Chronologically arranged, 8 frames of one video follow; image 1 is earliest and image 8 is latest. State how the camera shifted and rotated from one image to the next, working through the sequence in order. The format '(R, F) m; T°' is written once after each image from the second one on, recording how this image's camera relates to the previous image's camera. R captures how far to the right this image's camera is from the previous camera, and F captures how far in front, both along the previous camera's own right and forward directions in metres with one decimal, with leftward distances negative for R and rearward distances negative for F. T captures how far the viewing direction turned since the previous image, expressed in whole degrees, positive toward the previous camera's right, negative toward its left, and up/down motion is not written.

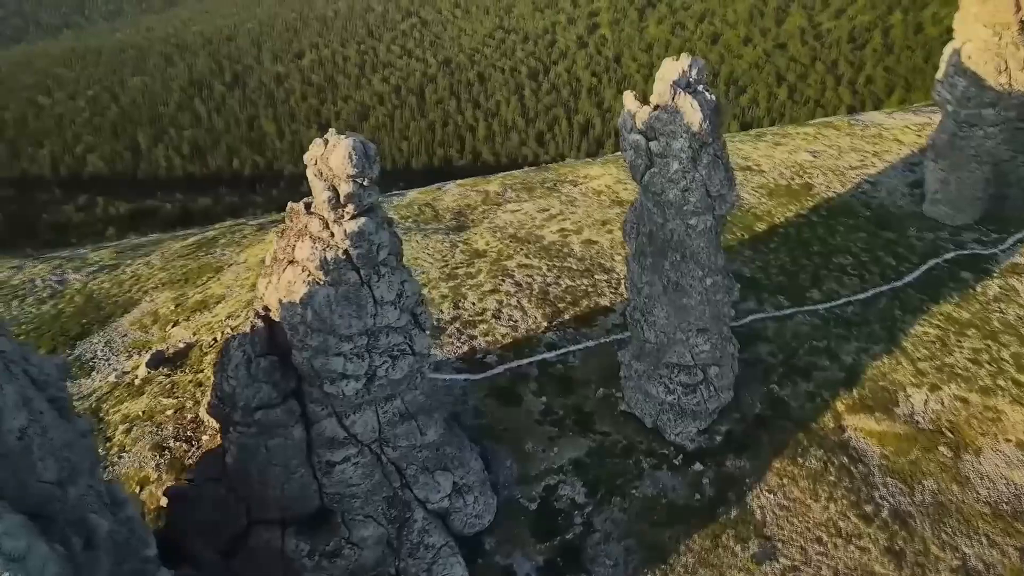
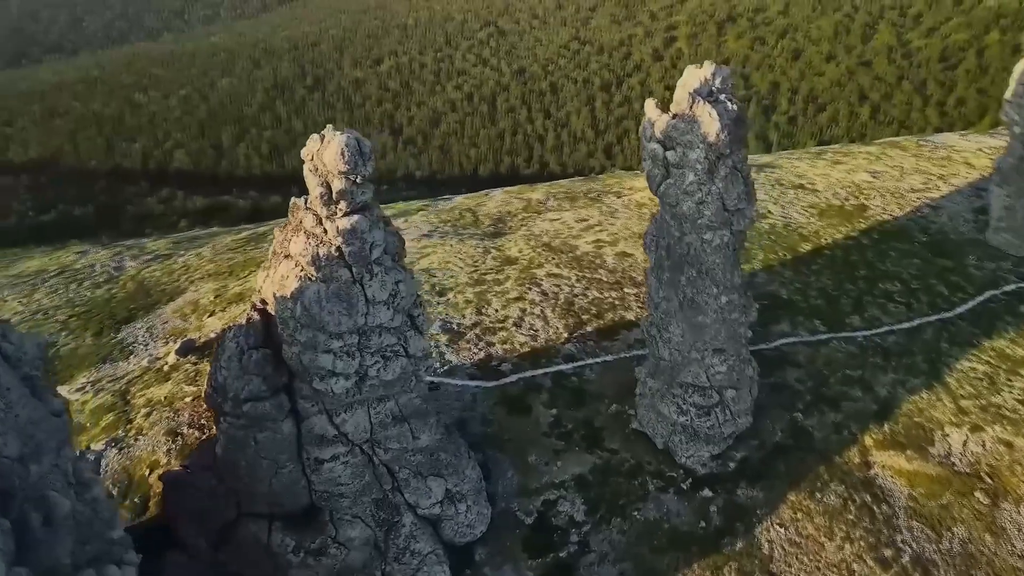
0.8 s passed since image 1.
(+2.2, +0.7) m; -5°
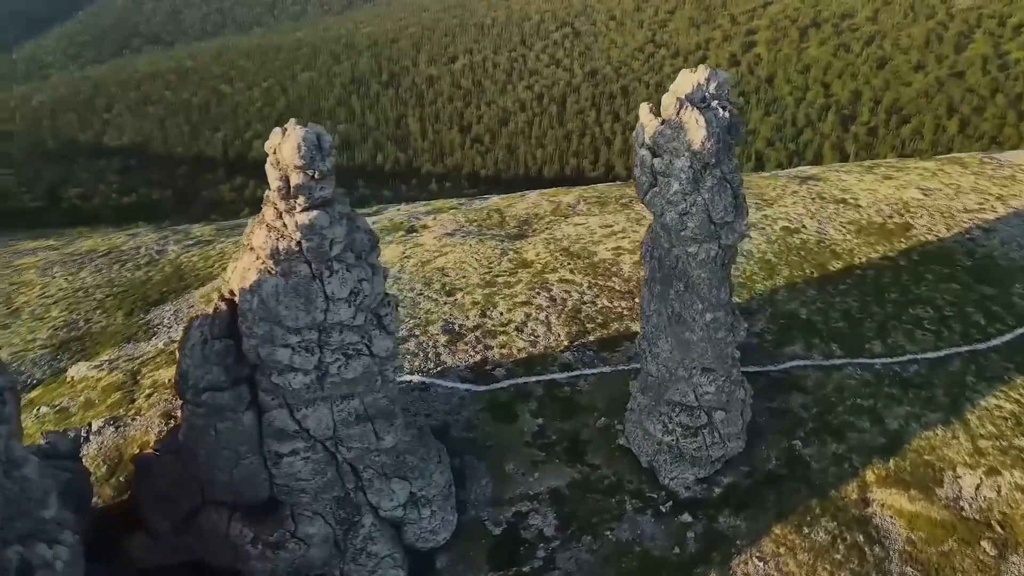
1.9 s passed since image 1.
(+3.1, +0.8) m; -5°
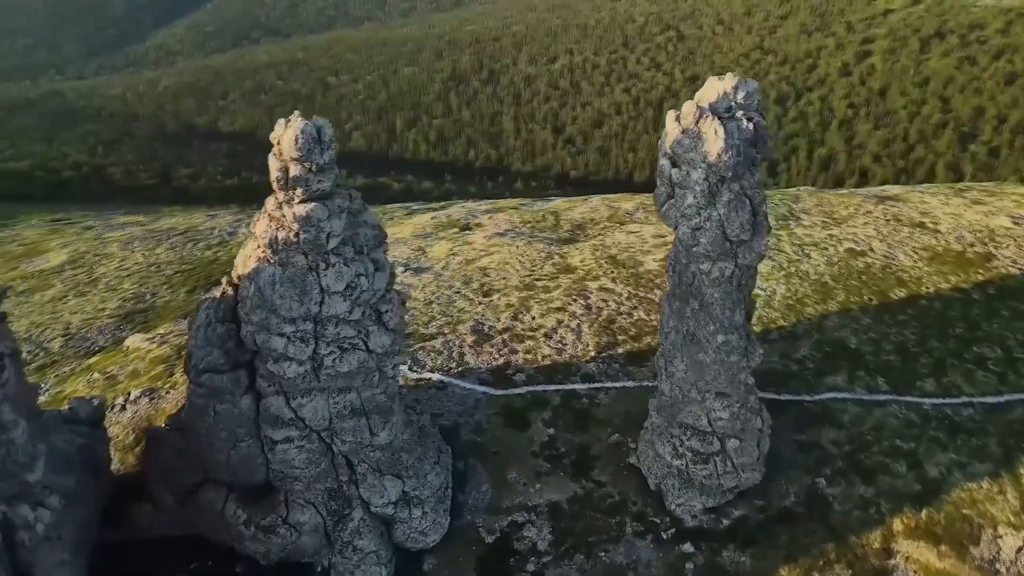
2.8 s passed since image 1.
(+2.8, +0.7) m; -7°
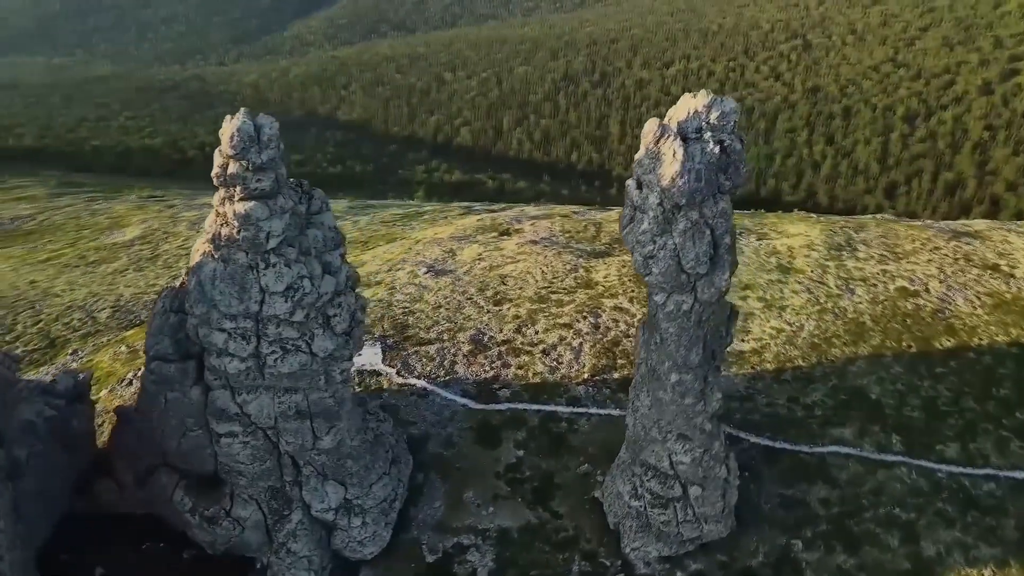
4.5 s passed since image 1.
(+4.7, +1.4) m; -8°
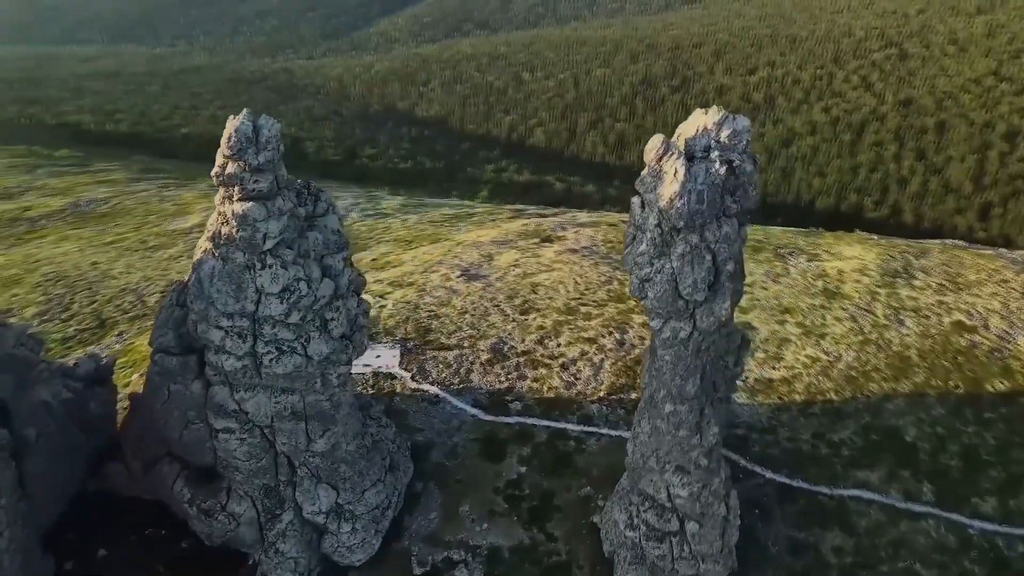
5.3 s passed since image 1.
(+2.2, +0.8) m; -6°
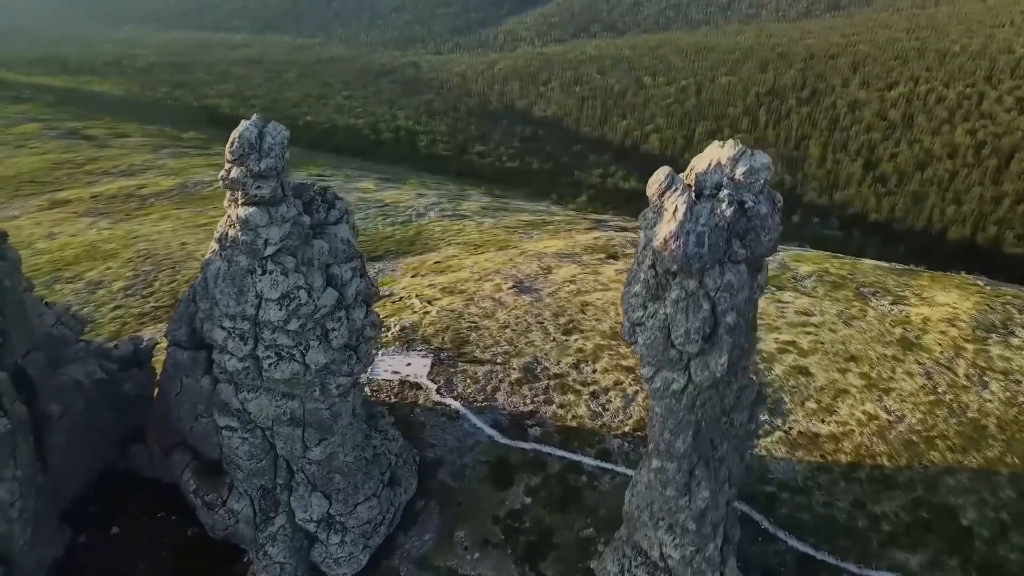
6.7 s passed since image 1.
(+3.1, +1.3) m; -8°
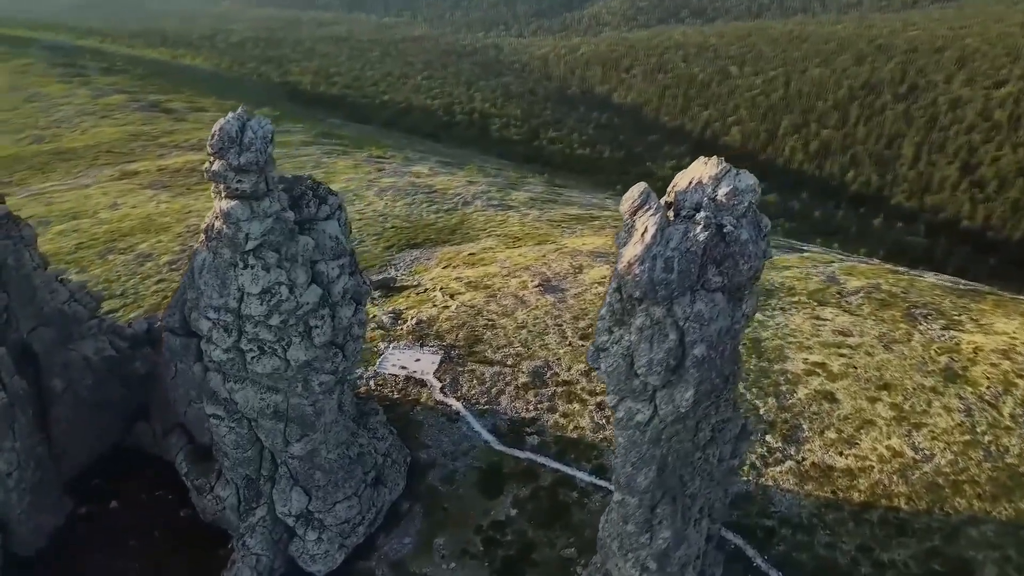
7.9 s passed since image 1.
(+2.6, +1.0) m; -6°
